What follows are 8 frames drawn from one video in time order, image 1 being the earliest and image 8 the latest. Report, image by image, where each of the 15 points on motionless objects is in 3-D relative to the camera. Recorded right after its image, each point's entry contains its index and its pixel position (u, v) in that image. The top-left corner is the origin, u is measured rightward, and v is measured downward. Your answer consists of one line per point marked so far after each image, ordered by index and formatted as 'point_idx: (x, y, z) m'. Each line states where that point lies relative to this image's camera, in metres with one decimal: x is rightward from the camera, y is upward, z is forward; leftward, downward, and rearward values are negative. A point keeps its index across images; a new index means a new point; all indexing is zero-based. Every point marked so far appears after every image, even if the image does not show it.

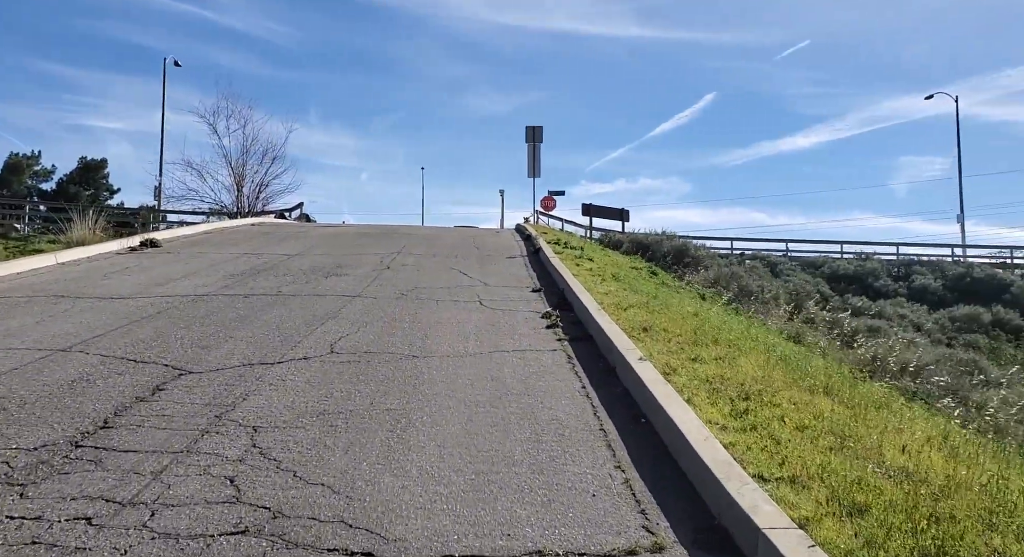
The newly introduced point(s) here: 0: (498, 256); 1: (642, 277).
0: (-0.3, +0.5, +18.7) m
1: (+2.6, 0.0, +16.4) m
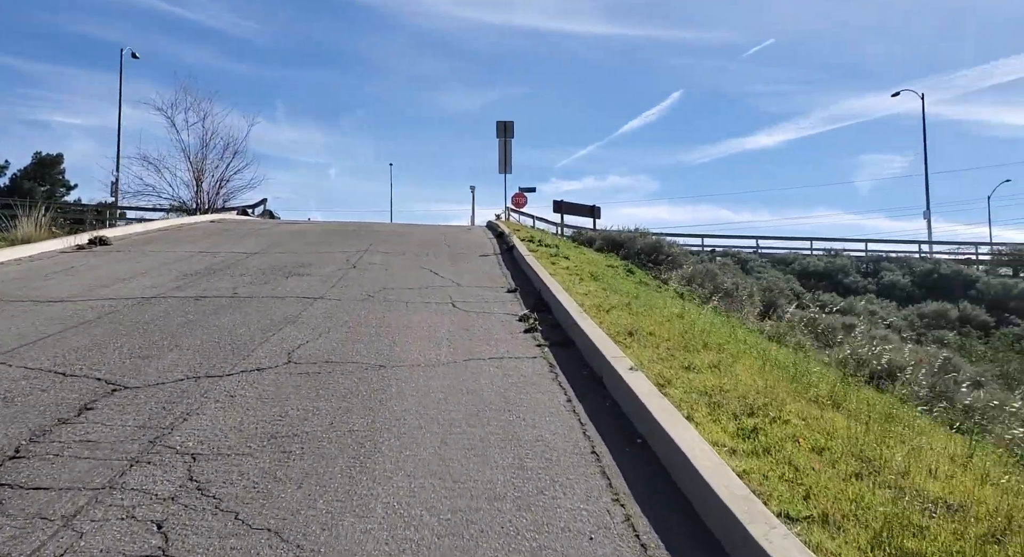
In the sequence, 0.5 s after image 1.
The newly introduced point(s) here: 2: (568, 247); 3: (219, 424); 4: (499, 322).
0: (-1.0, +0.5, +17.9) m
1: (+2.1, +0.1, +15.8) m
2: (+1.3, +0.8, +19.6) m
3: (-2.0, -1.0, +5.7) m
4: (-0.1, -0.5, +10.0) m
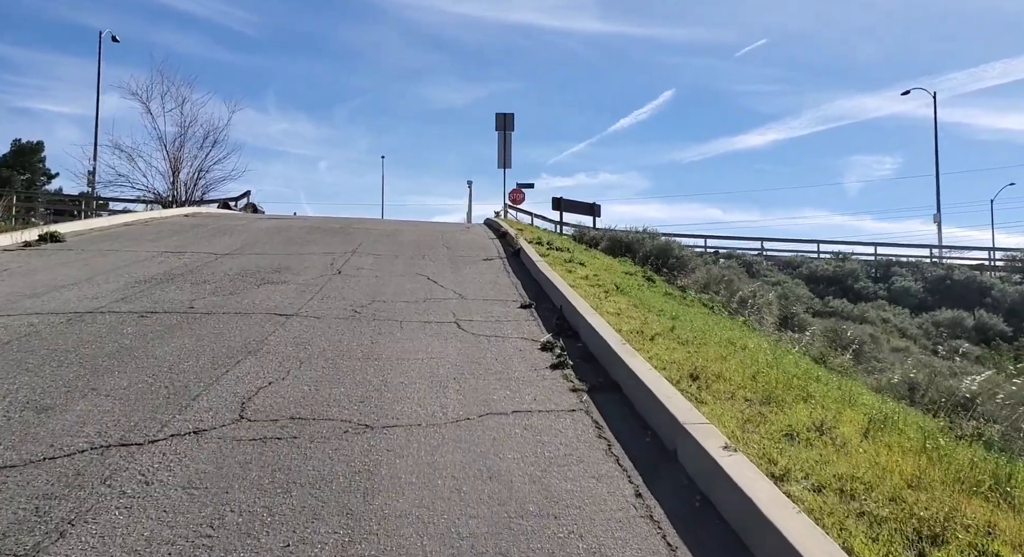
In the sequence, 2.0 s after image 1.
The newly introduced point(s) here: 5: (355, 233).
0: (-0.8, +0.4, +15.9) m
1: (+2.2, -0.1, +13.8) m
2: (+1.4, +0.6, +17.6) m
3: (-1.8, -1.2, +3.6) m
4: (+0.1, -0.7, +8.1) m
5: (-3.8, +1.1, +19.8) m
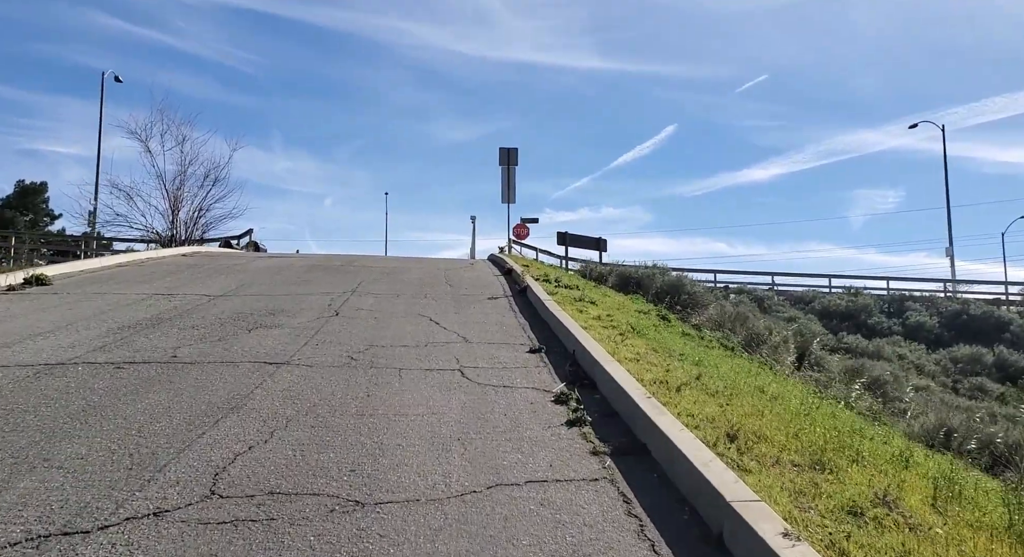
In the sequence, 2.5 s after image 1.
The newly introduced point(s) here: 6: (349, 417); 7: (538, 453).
0: (-0.7, -0.4, +15.2) m
1: (+2.3, -0.8, +13.1) m
2: (+1.6, -0.2, +16.8) m
3: (-1.7, -1.4, +2.9) m
4: (+0.2, -1.1, +7.3) m
5: (-3.7, +0.1, +19.1) m
6: (-1.3, -1.1, +6.6) m
7: (+0.2, -1.3, +5.8) m
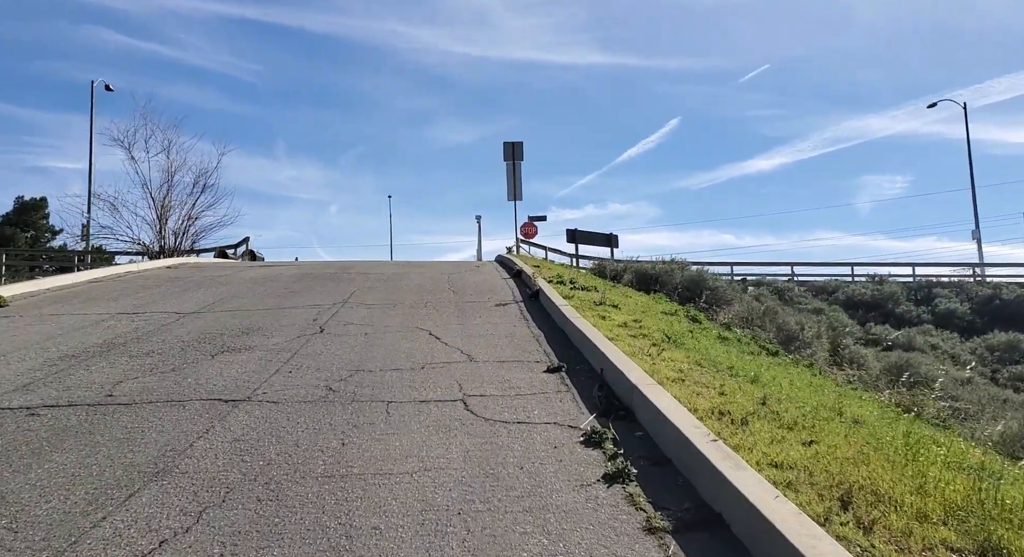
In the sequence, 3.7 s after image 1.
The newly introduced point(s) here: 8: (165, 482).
0: (-0.5, -0.4, +13.5) m
1: (+2.5, -0.7, +11.3) m
2: (+1.8, -0.2, +15.1) m
3: (-1.6, -1.5, +1.2) m
4: (+0.3, -1.2, +5.6) m
5: (-3.5, 0.0, +17.4) m
6: (-1.2, -1.2, +4.9) m
7: (+0.3, -1.3, +4.1) m
8: (-2.1, -1.2, +4.9) m
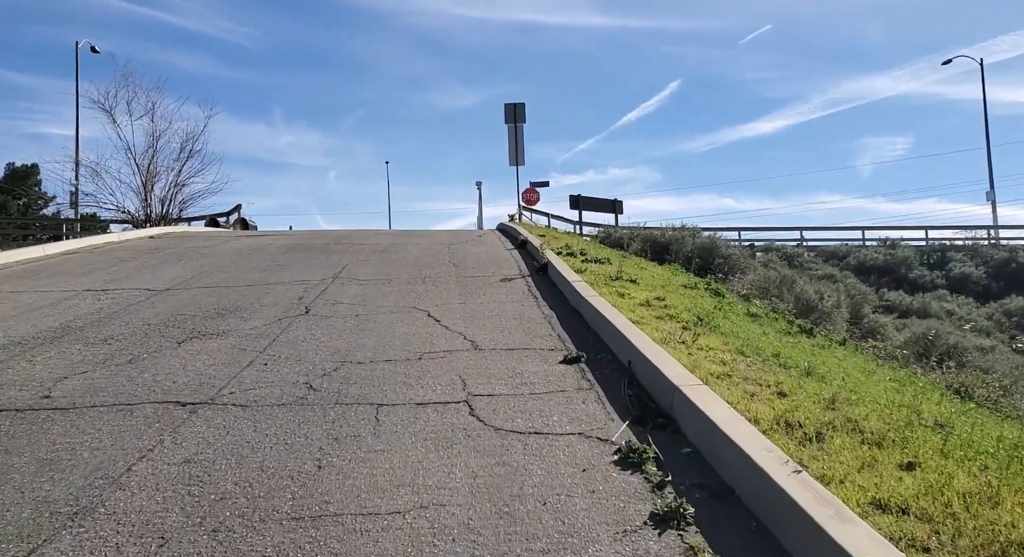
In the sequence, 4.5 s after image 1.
0: (-0.4, 0.0, +12.3) m
1: (+2.6, -0.4, +10.2) m
2: (+1.9, +0.3, +14.0) m
3: (-1.5, -1.6, +0.1) m
4: (+0.4, -1.1, +4.5) m
5: (-3.4, +0.6, +16.2) m
6: (-1.1, -1.2, +3.8) m
7: (+0.4, -1.3, +3.0) m
8: (-2.0, -1.2, +3.8) m
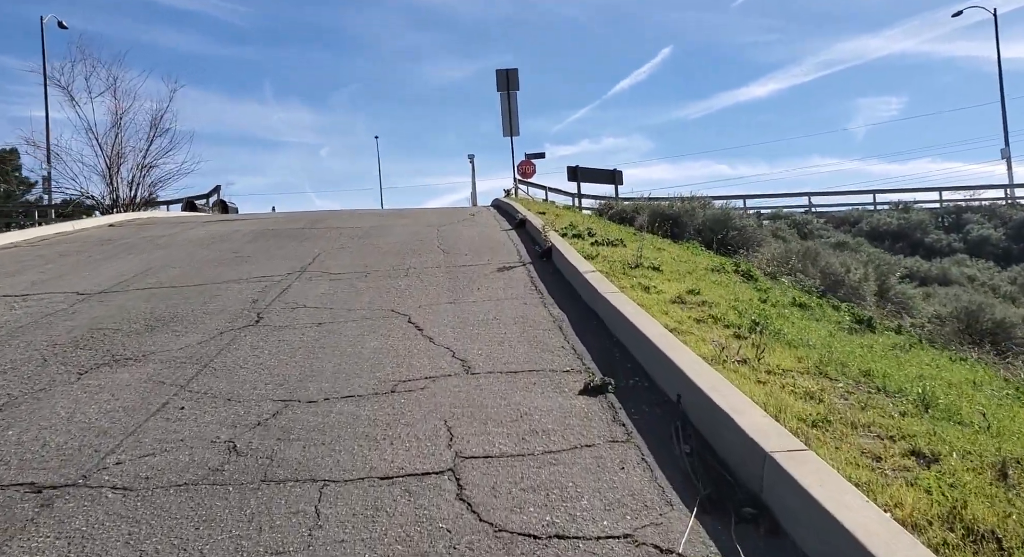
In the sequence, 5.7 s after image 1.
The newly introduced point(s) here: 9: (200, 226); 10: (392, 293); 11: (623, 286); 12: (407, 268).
0: (-0.4, +0.1, +10.5) m
1: (+2.6, -0.2, +8.4) m
2: (+1.8, +0.6, +12.1) m
3: (-1.5, -1.9, -1.7) m
4: (+0.4, -1.2, +2.7) m
5: (-3.4, +0.7, +14.4) m
6: (-1.1, -1.3, +2.0) m
7: (+0.5, -1.4, +1.2) m
8: (-1.9, -1.4, +2.0) m
9: (-6.7, +1.1, +17.3) m
10: (-1.3, -0.1, +9.1) m
11: (+1.1, -0.1, +7.9) m
12: (-1.4, +0.2, +10.8) m
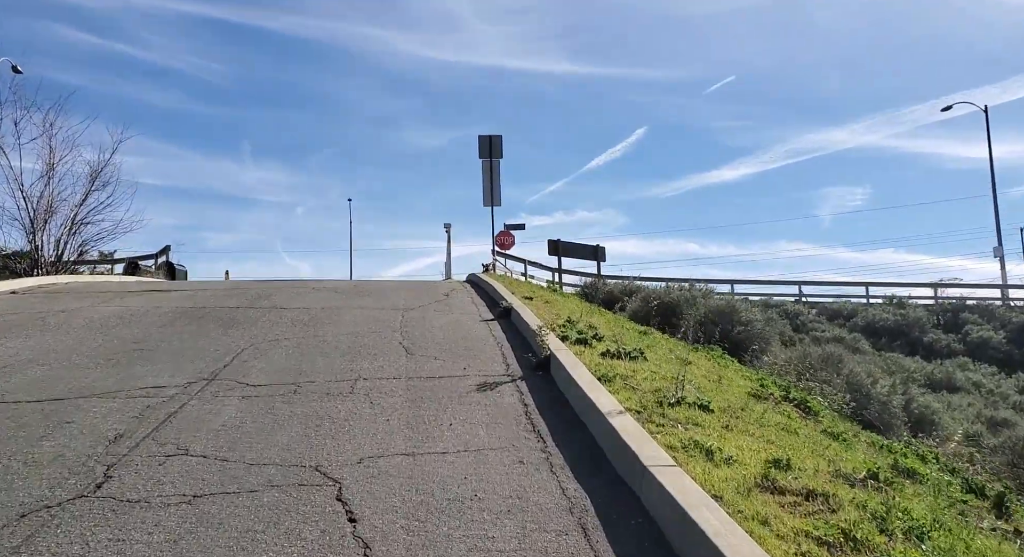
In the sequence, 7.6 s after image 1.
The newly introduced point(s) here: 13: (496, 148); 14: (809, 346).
0: (-0.6, -1.0, +7.7) m
1: (+2.5, -1.3, +5.7) m
2: (+1.6, -0.8, +9.5) m
3: (-1.2, -2.0, -4.6) m
4: (+0.5, -1.7, -0.1) m
5: (-3.7, -0.6, +11.6) m
6: (-0.9, -1.7, -0.9) m
7: (+0.6, -1.8, -1.6) m
8: (-1.8, -1.7, -0.9) m
9: (-7.0, -0.4, +14.4) m
10: (-1.4, -1.1, +6.3) m
11: (+1.0, -1.1, +5.2) m
12: (-1.5, -1.0, +8.0) m
13: (-0.3, +3.3, +19.8) m
14: (+7.2, -1.7, +19.3) m
